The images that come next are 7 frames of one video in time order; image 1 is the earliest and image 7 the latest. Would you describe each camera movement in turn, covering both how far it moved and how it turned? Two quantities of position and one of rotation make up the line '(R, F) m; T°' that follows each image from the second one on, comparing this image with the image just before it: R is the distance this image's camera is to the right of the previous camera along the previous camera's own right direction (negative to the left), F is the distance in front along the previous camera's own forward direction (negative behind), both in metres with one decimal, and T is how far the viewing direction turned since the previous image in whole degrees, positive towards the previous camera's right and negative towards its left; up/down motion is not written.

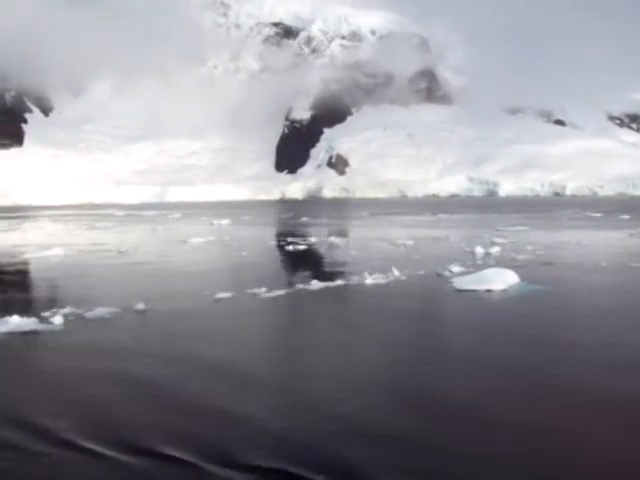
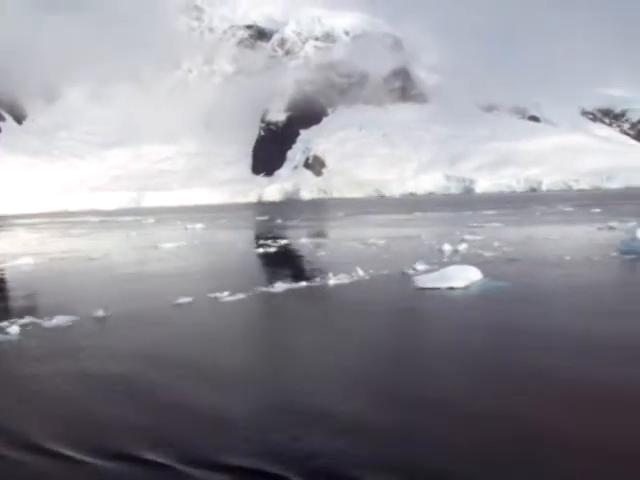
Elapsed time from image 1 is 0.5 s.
(+0.2, 0.0) m; +2°
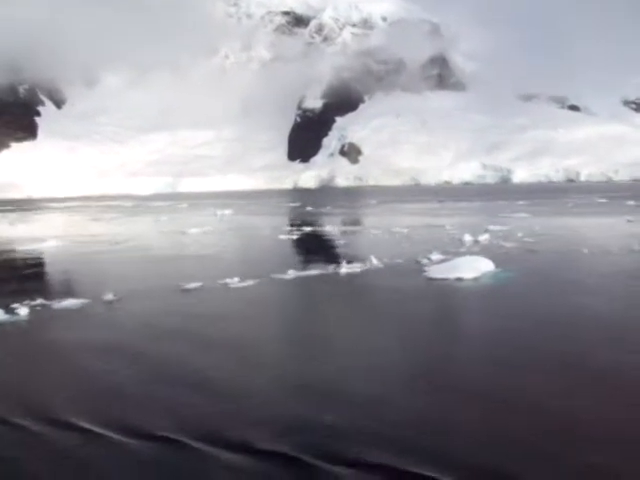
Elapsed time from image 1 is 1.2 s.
(+0.3, -0.1) m; -3°
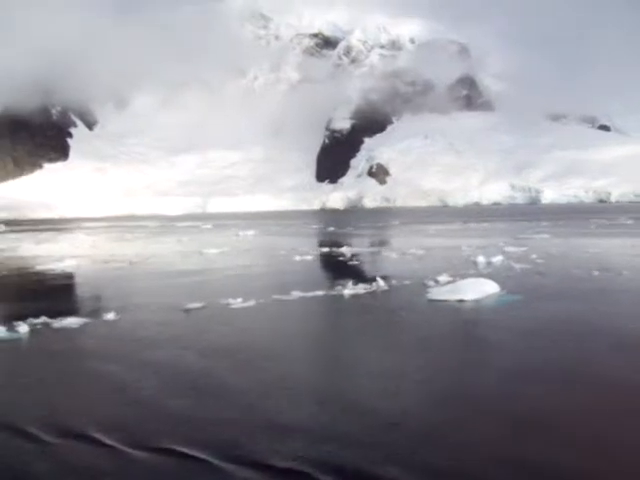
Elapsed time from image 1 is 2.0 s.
(+0.3, -0.1) m; -2°
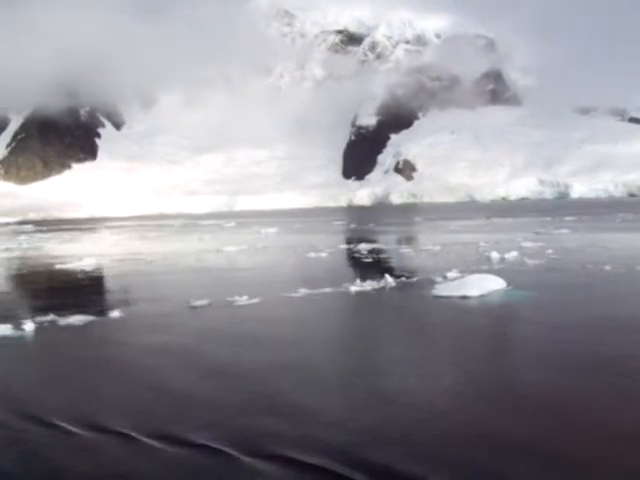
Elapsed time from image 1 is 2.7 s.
(+0.3, -0.1) m; -2°
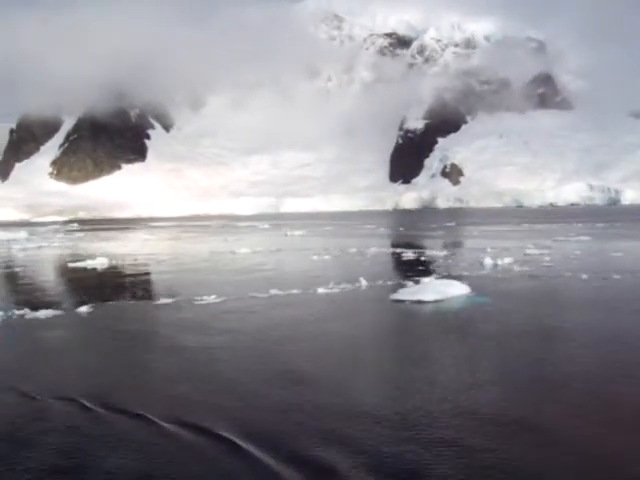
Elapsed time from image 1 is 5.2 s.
(+1.2, -0.5) m; -3°
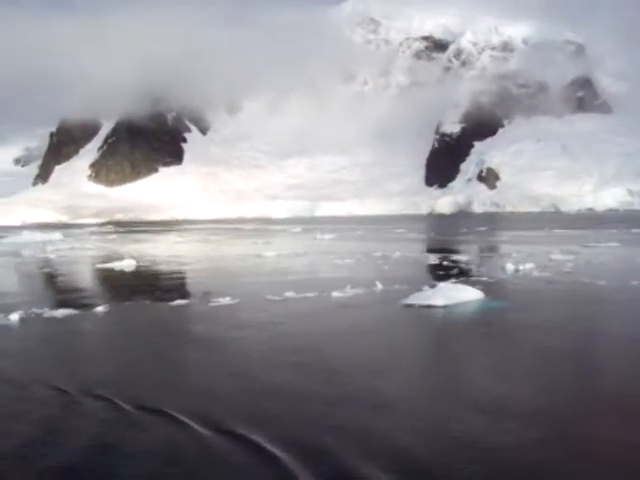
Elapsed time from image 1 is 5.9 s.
(+0.3, -0.2) m; -3°
